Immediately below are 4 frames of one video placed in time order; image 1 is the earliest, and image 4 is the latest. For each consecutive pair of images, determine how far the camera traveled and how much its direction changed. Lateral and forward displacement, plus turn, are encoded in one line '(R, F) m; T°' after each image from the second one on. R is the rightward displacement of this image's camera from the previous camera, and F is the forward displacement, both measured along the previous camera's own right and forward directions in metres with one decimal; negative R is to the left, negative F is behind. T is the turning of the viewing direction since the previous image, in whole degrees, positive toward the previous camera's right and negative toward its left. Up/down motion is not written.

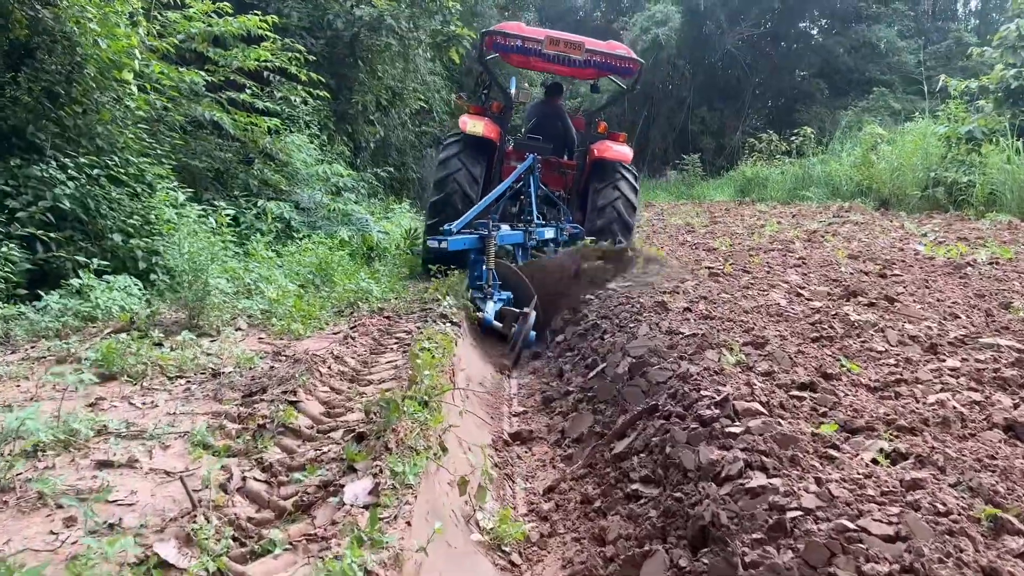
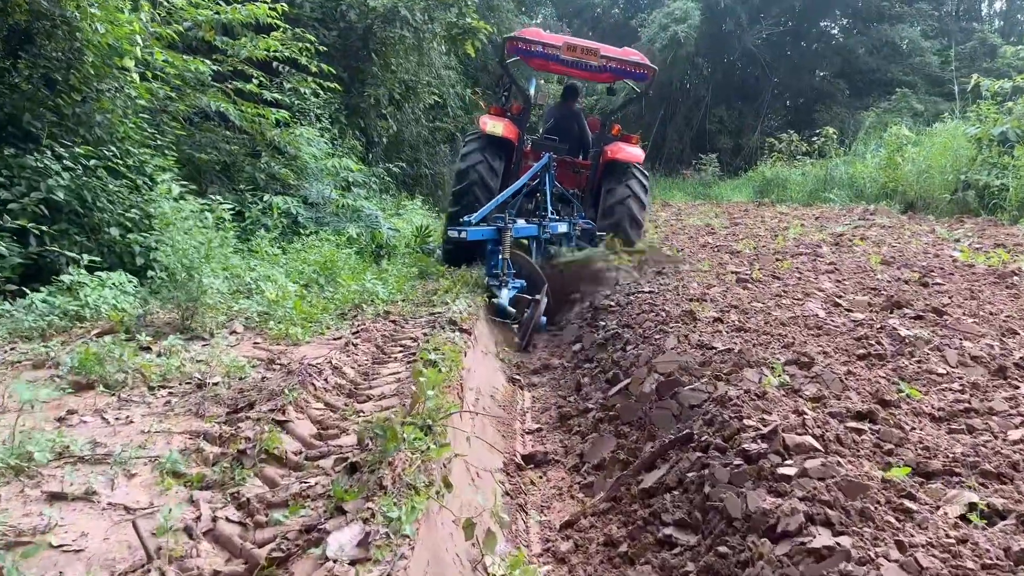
(0.0, +0.2) m; -1°
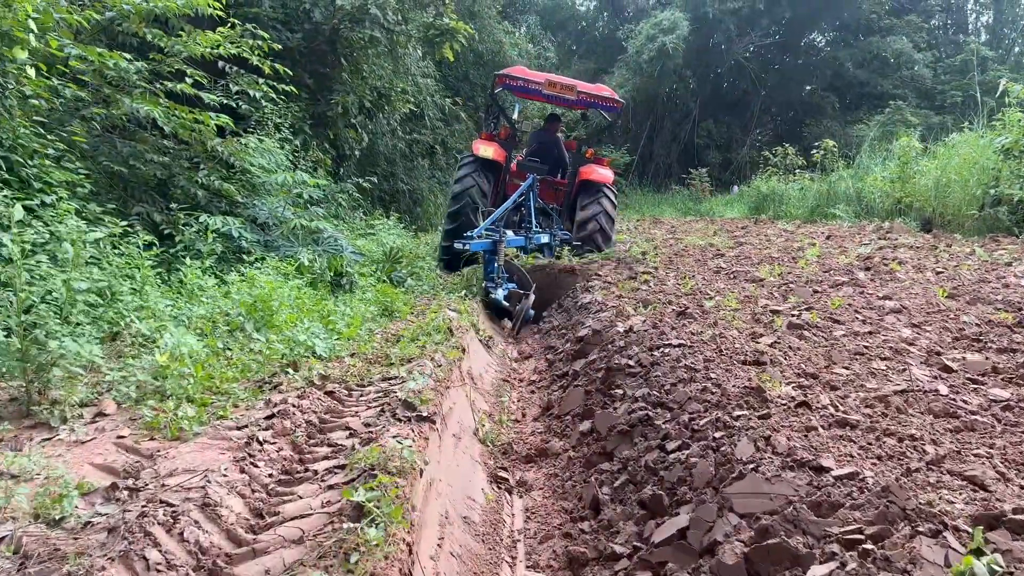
(0.0, +0.9) m; +1°
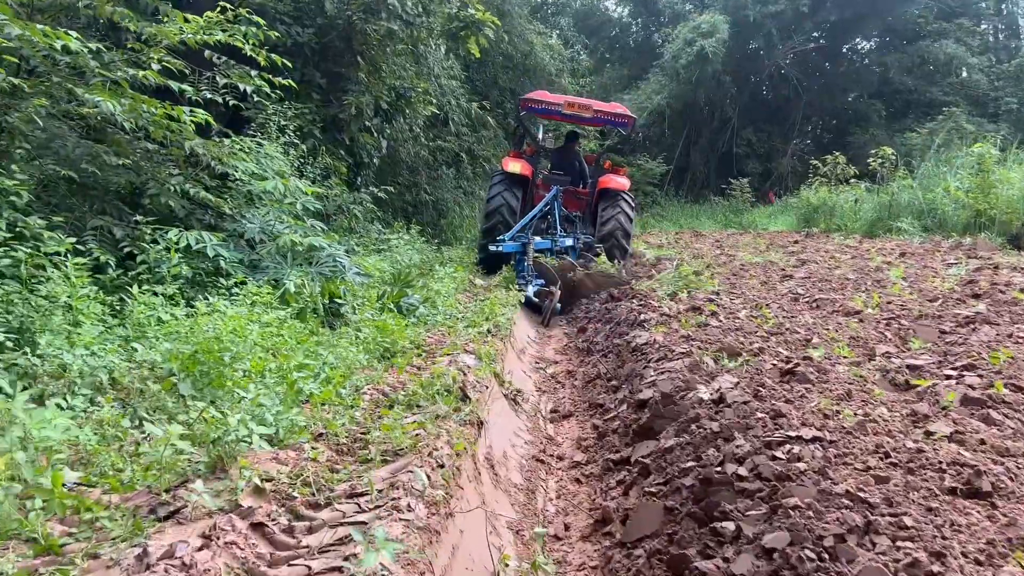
(0.0, +0.9) m; -2°
